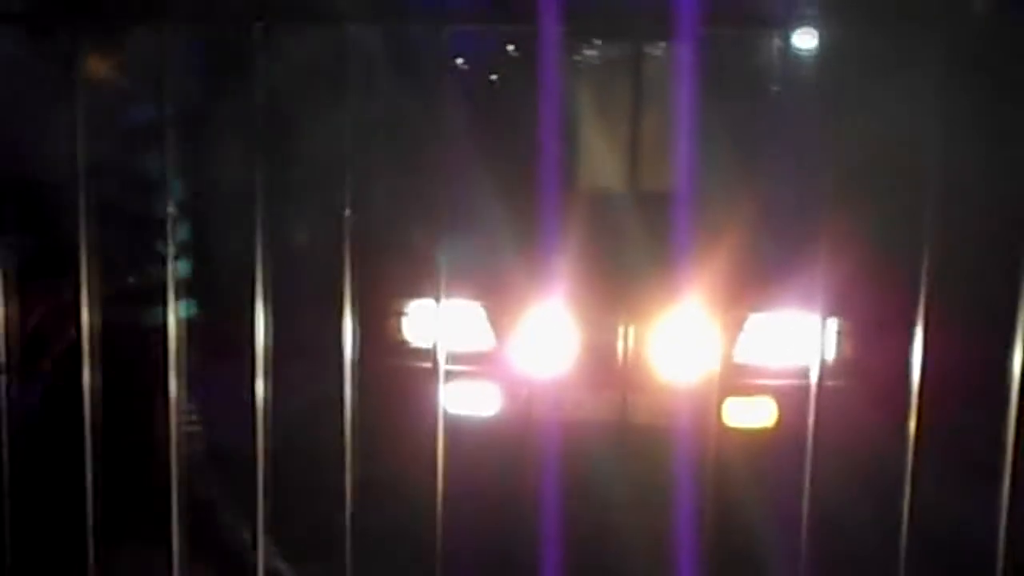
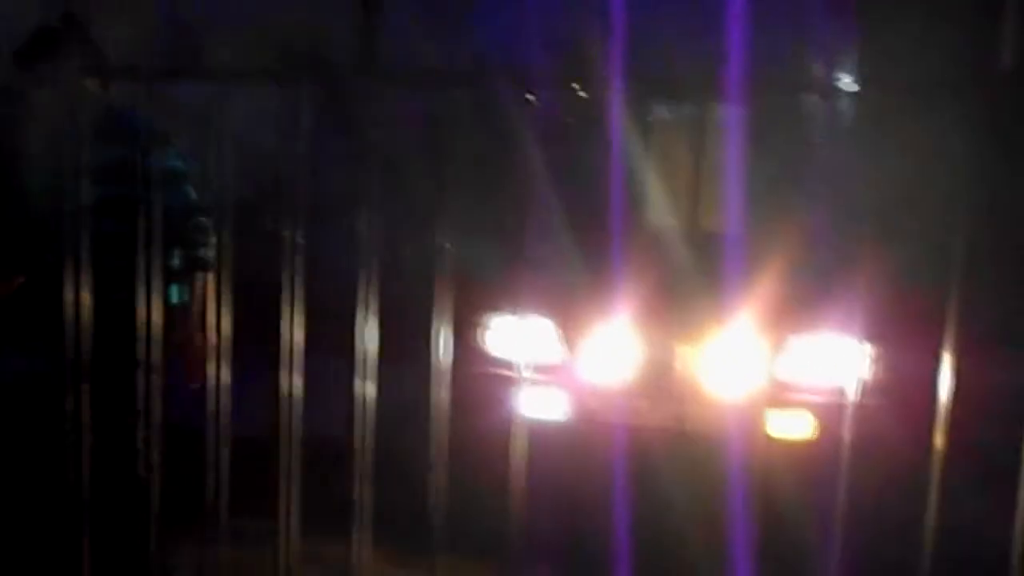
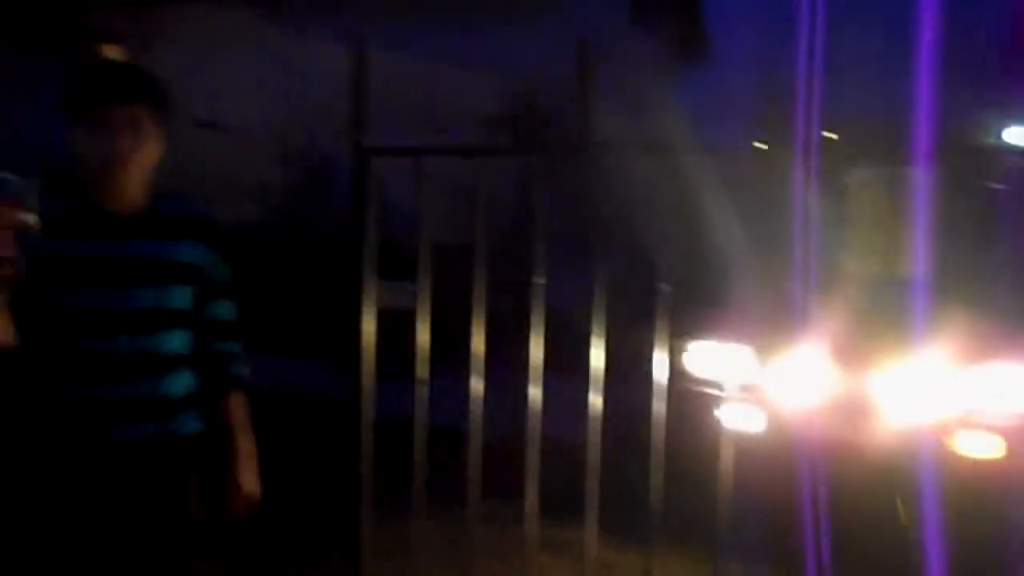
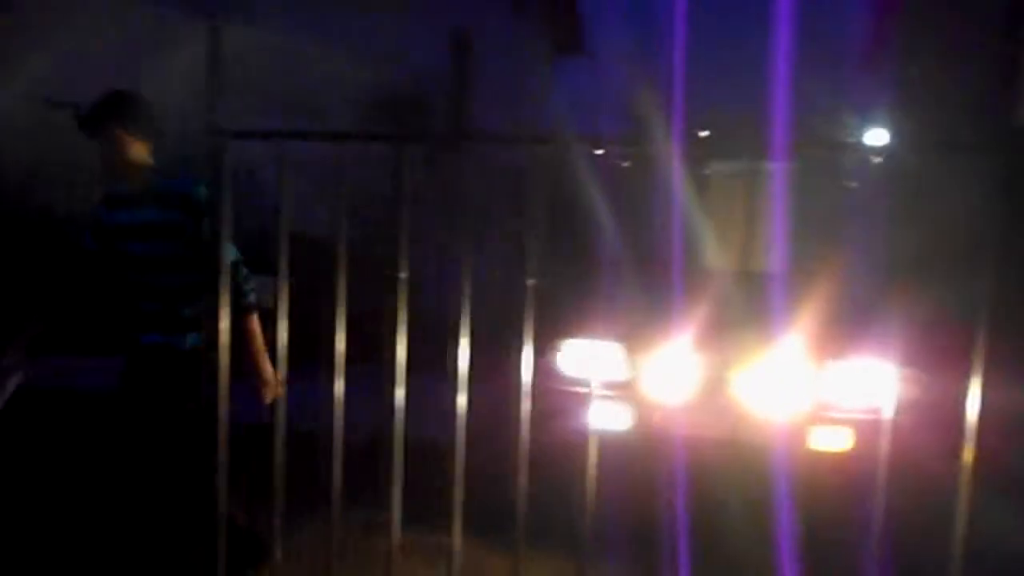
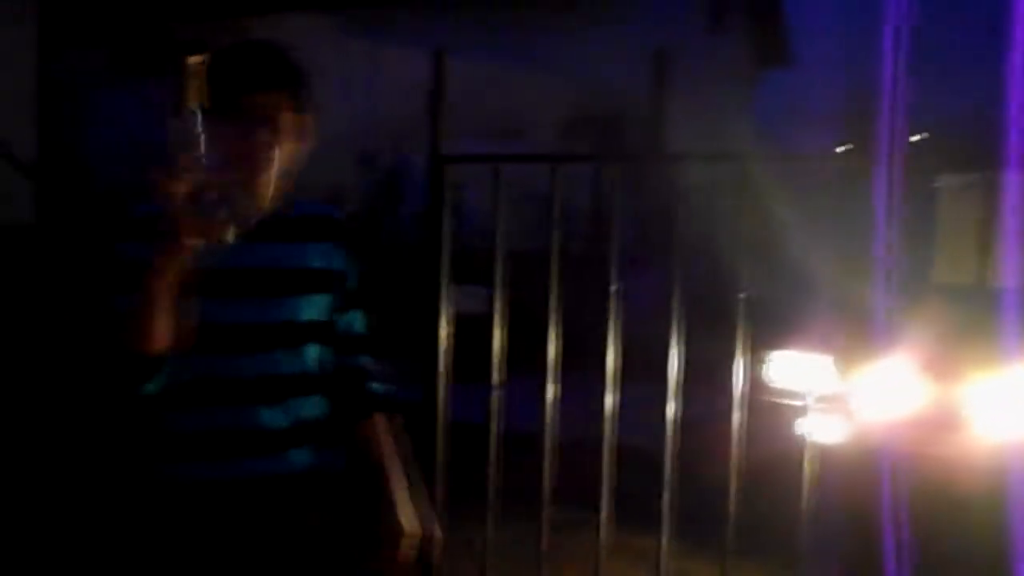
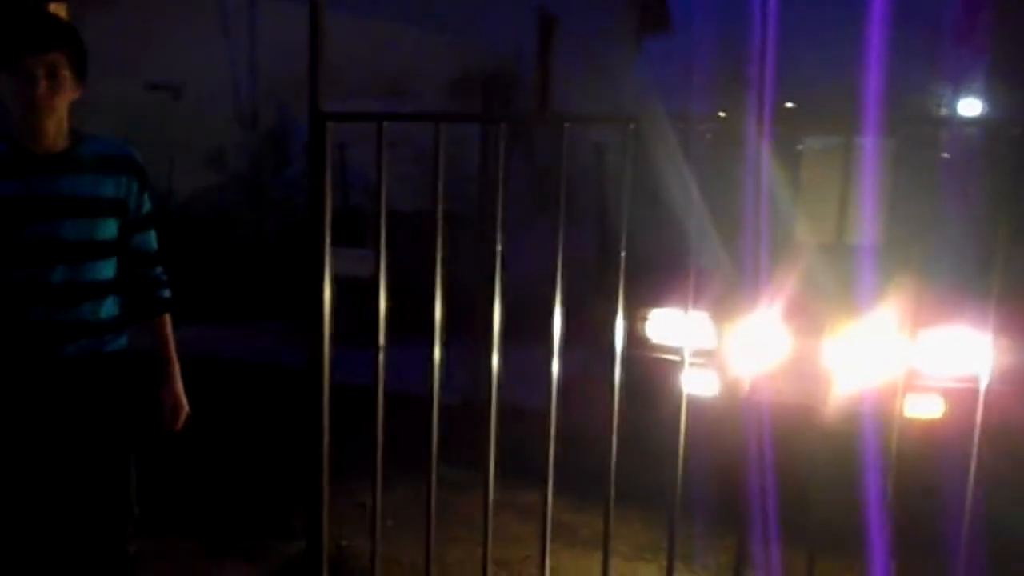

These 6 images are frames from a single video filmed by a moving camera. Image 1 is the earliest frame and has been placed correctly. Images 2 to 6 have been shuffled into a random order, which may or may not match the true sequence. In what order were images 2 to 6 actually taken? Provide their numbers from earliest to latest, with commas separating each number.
2, 4, 6, 3, 5
